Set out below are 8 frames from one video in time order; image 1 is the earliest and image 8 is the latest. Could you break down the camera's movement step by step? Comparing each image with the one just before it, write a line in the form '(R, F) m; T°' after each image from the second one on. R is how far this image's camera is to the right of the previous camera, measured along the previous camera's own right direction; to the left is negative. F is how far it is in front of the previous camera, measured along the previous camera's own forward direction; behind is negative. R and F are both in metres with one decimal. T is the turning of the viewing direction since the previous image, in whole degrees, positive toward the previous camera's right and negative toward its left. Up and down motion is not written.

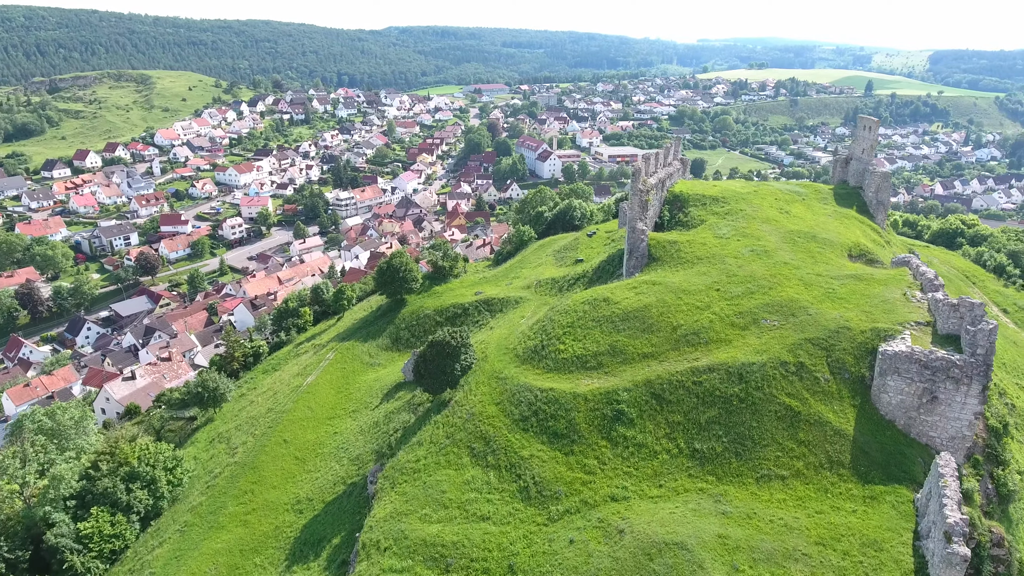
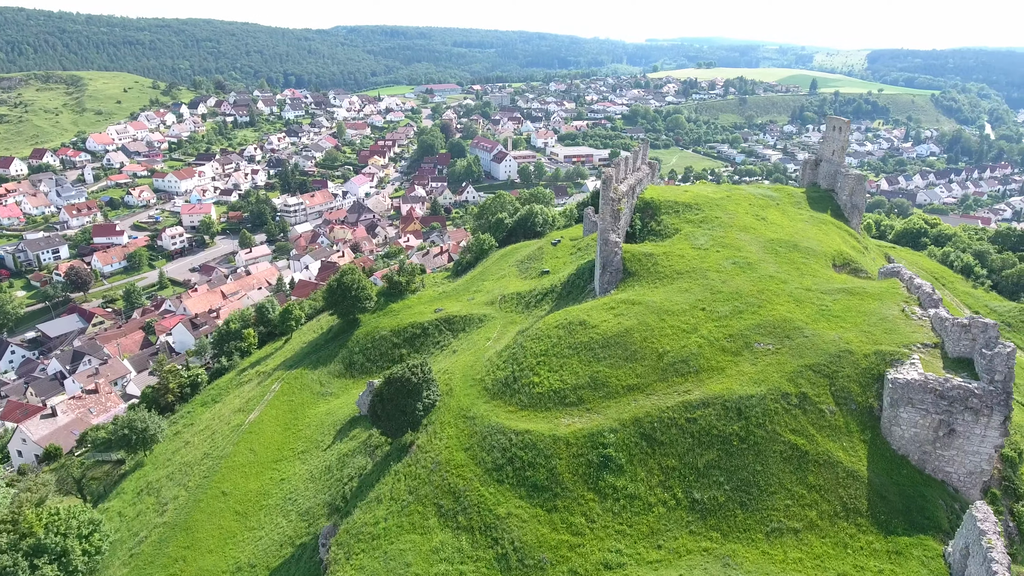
(-0.4, +3.4) m; +4°
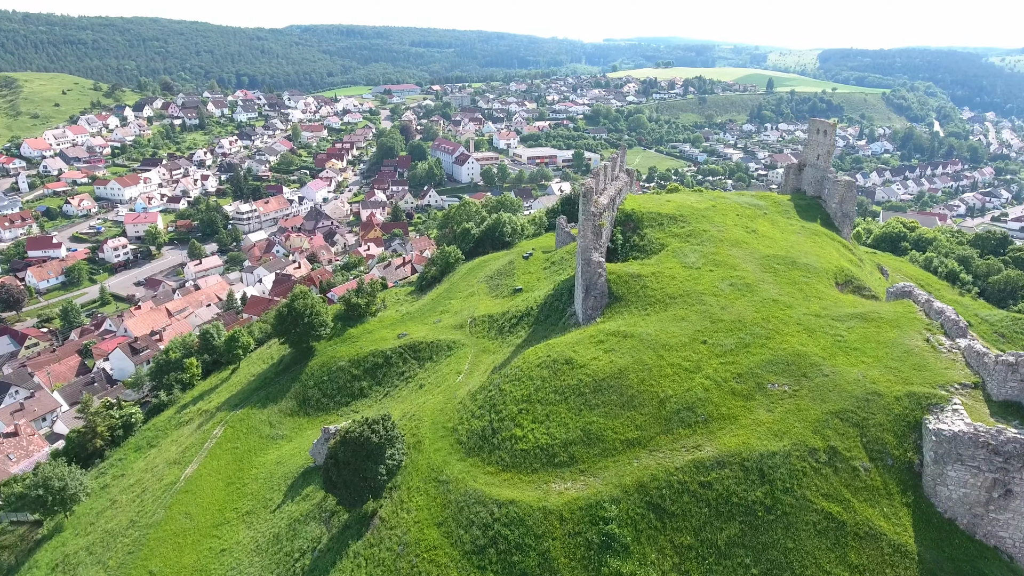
(-0.5, +4.1) m; +3°
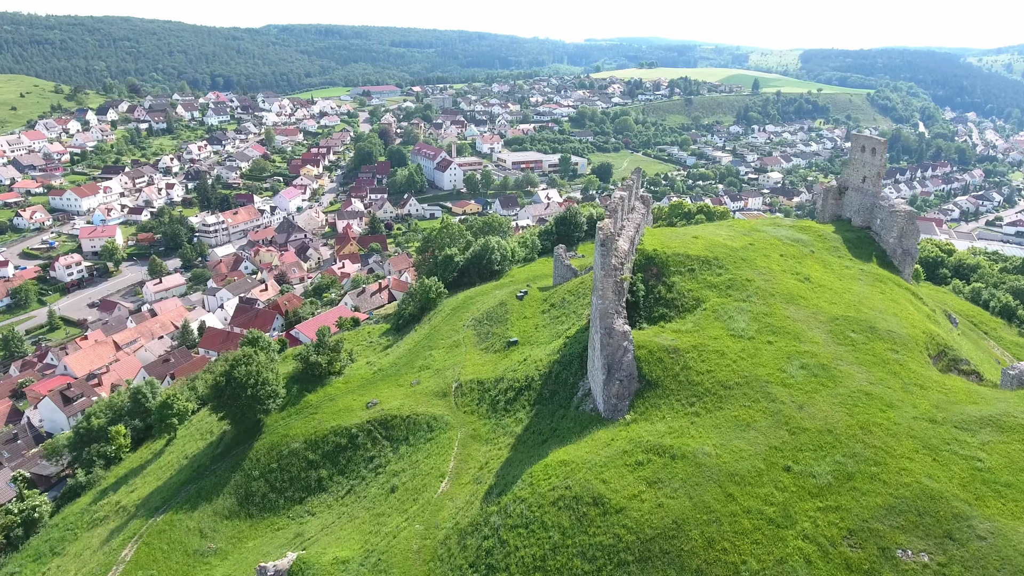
(-0.6, +8.0) m; +1°
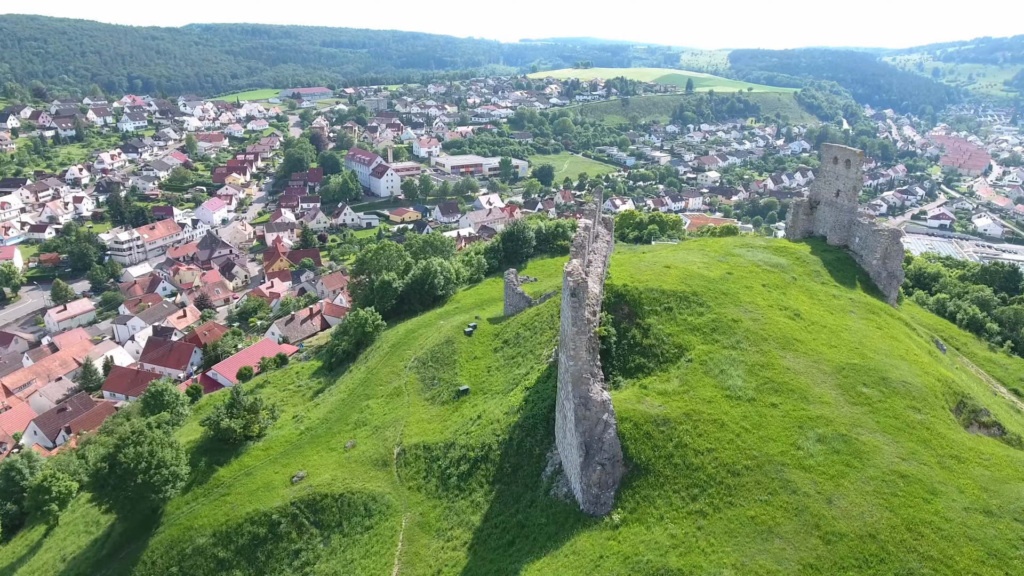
(-0.2, +5.0) m; +5°
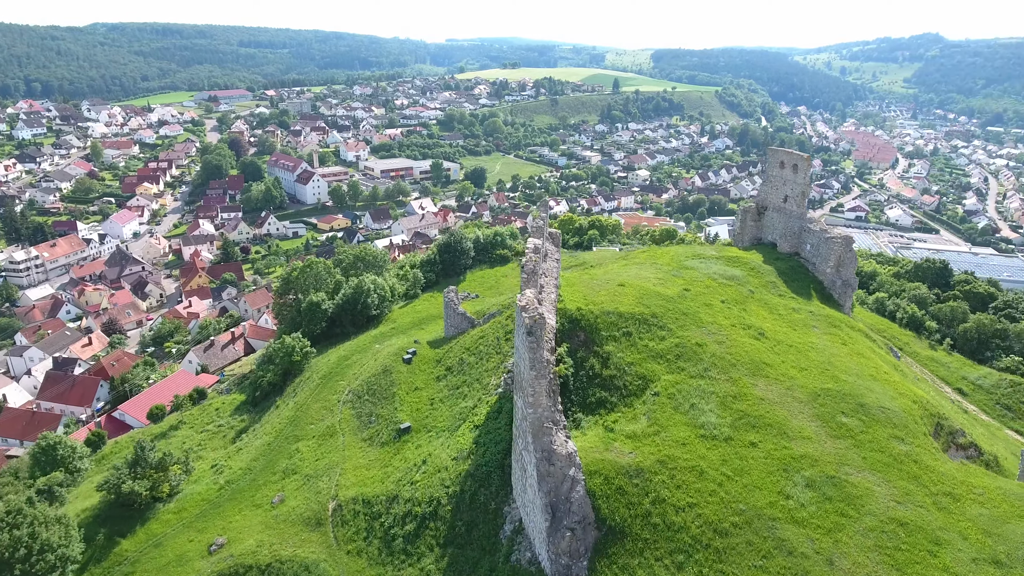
(-0.3, +2.8) m; +6°
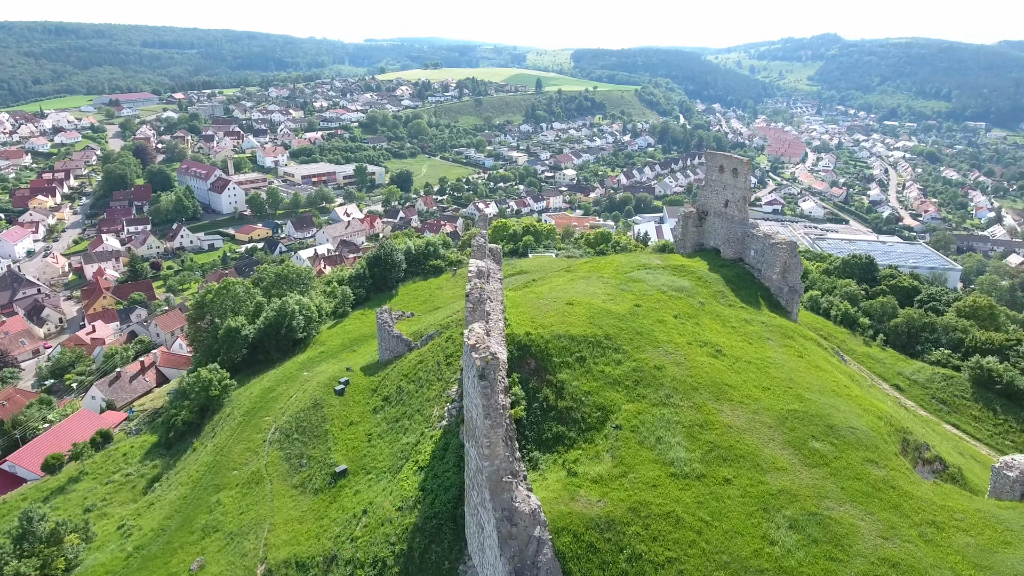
(-0.4, +2.2) m; +6°
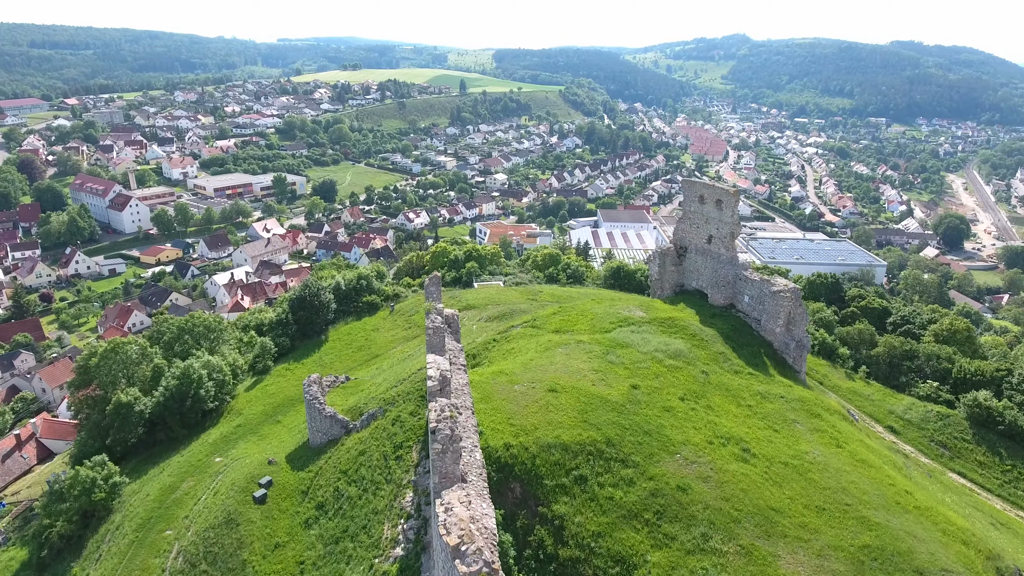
(-1.1, +6.0) m; +6°
